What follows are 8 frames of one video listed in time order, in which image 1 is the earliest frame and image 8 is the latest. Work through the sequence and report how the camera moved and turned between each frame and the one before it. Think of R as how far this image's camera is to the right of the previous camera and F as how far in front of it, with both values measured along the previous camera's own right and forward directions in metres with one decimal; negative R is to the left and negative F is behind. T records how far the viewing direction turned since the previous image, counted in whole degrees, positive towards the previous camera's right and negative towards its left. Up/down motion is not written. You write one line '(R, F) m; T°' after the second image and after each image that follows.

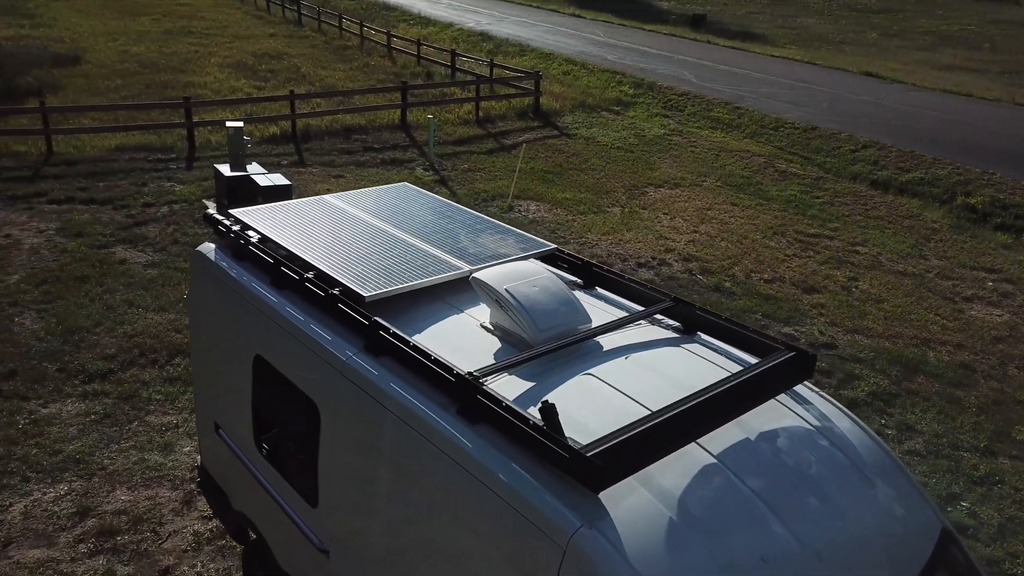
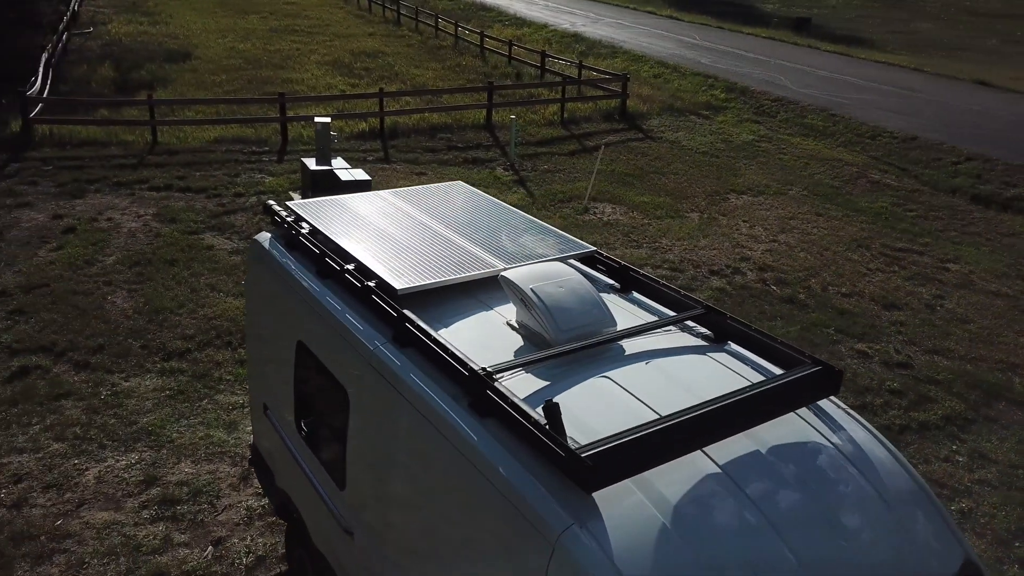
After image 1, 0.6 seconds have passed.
(+0.2, 0.0) m; -6°
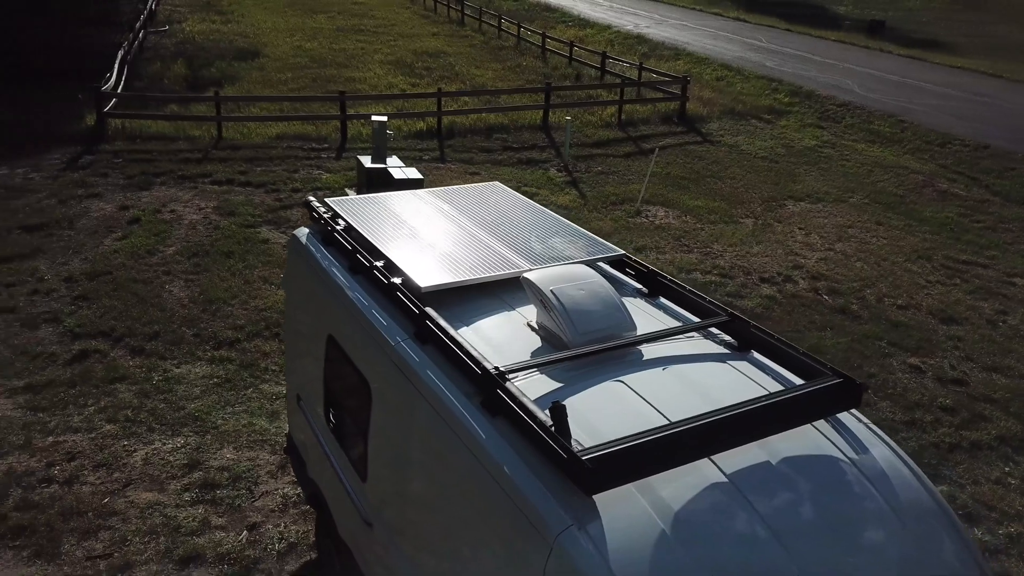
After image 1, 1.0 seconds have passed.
(+0.2, 0.0) m; -4°
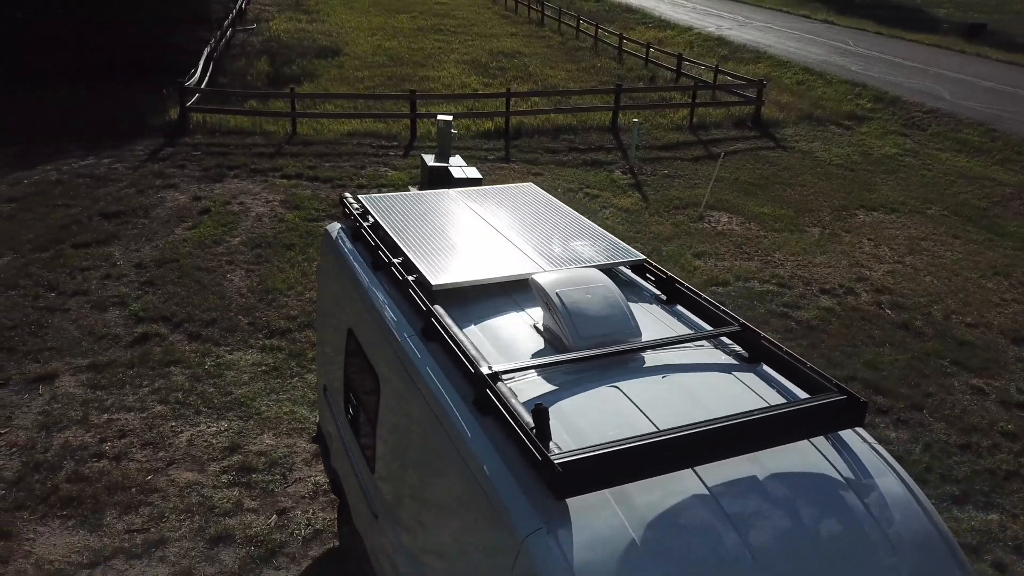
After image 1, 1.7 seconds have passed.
(+0.3, 0.0) m; -5°
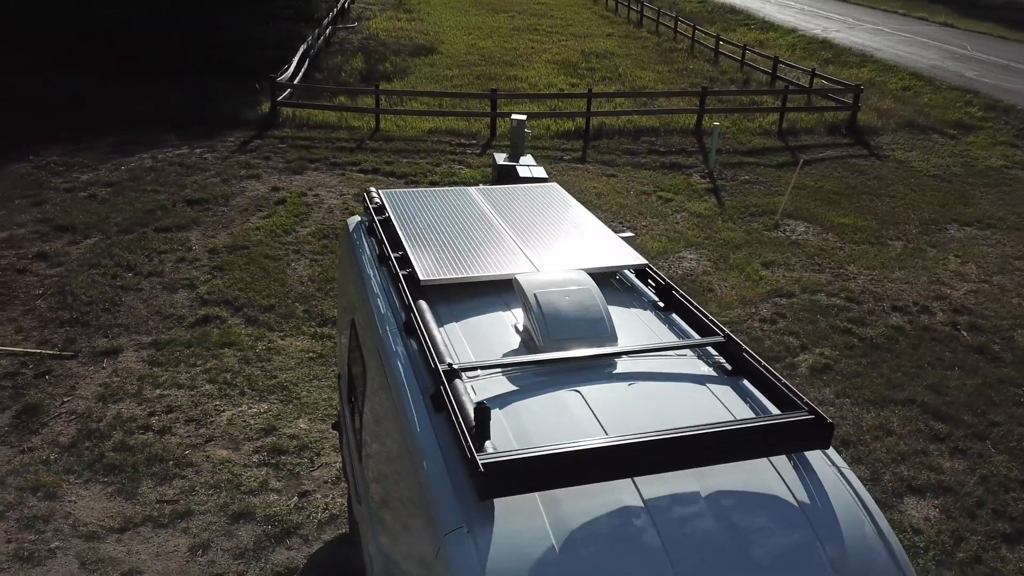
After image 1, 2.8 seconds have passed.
(+0.5, 0.0) m; -7°
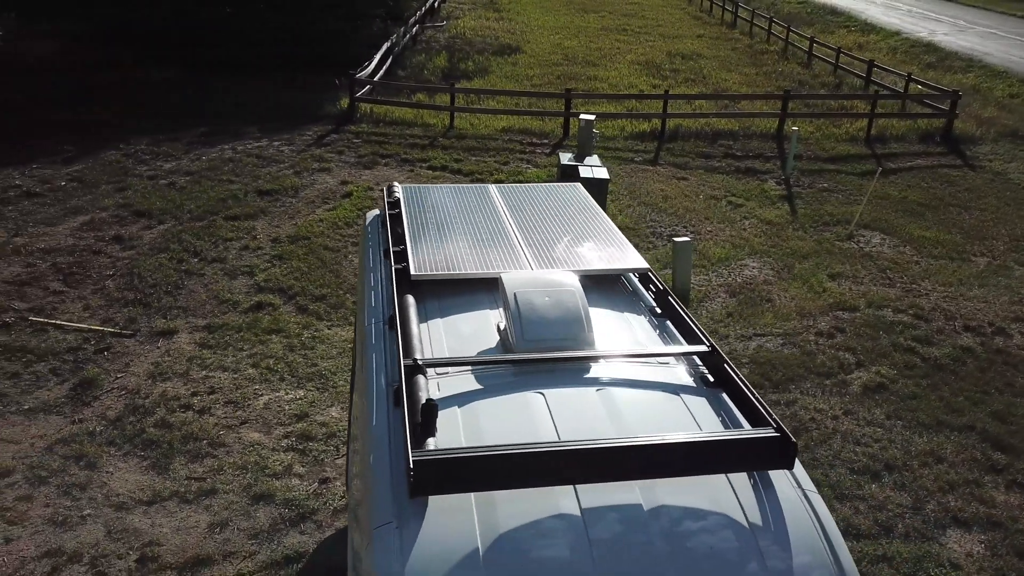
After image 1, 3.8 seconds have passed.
(+0.4, +0.1) m; -6°
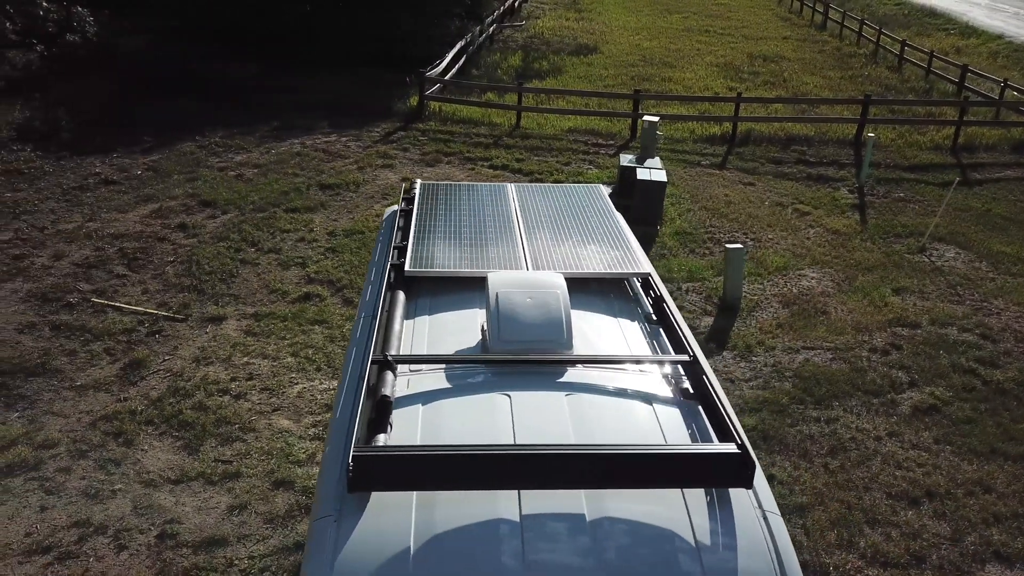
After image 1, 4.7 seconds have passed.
(+0.4, +0.1) m; -6°
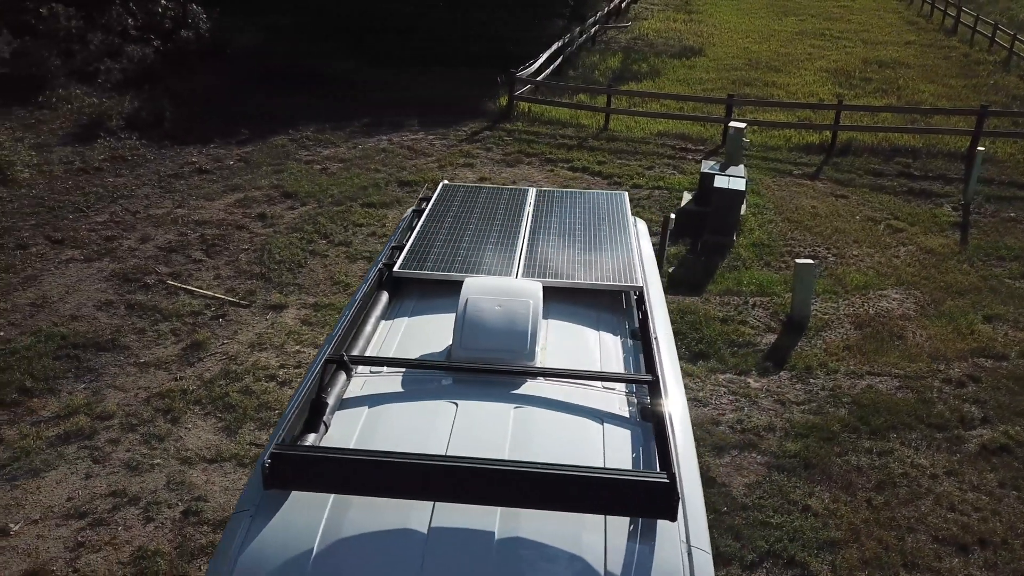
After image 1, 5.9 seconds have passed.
(+0.5, +0.1) m; -8°
